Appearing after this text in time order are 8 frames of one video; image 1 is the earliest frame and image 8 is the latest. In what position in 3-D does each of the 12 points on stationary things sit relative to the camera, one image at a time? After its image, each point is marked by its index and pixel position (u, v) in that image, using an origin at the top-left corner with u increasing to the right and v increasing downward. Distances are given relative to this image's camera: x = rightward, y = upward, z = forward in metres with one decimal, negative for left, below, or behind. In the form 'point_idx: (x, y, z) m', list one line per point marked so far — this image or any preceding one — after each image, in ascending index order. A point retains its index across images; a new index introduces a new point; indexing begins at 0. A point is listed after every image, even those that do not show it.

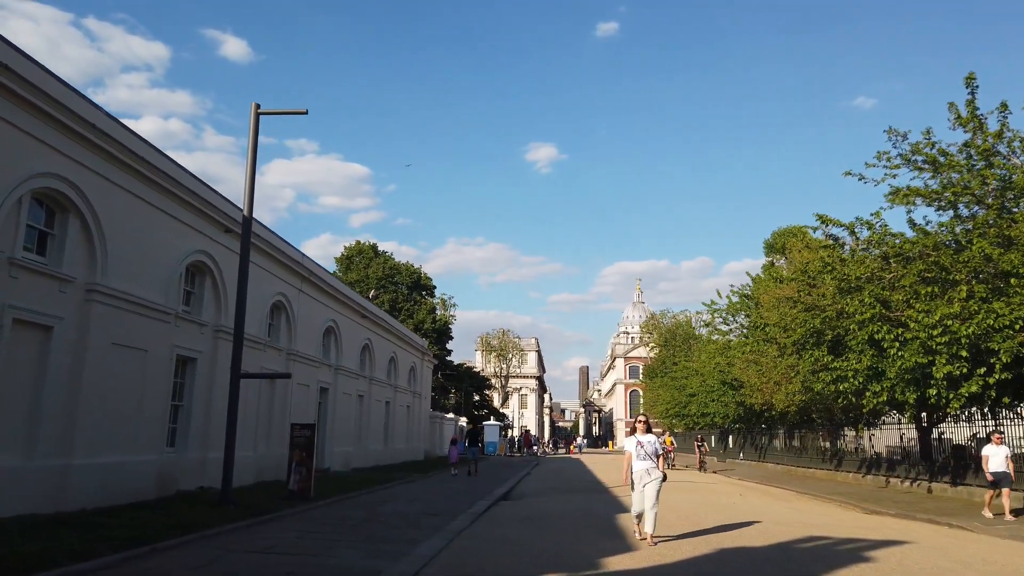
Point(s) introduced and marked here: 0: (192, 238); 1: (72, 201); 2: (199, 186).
0: (-6.8, +1.1, +16.1) m
1: (-7.1, +1.4, +12.1) m
2: (-6.7, +2.2, +16.1) m
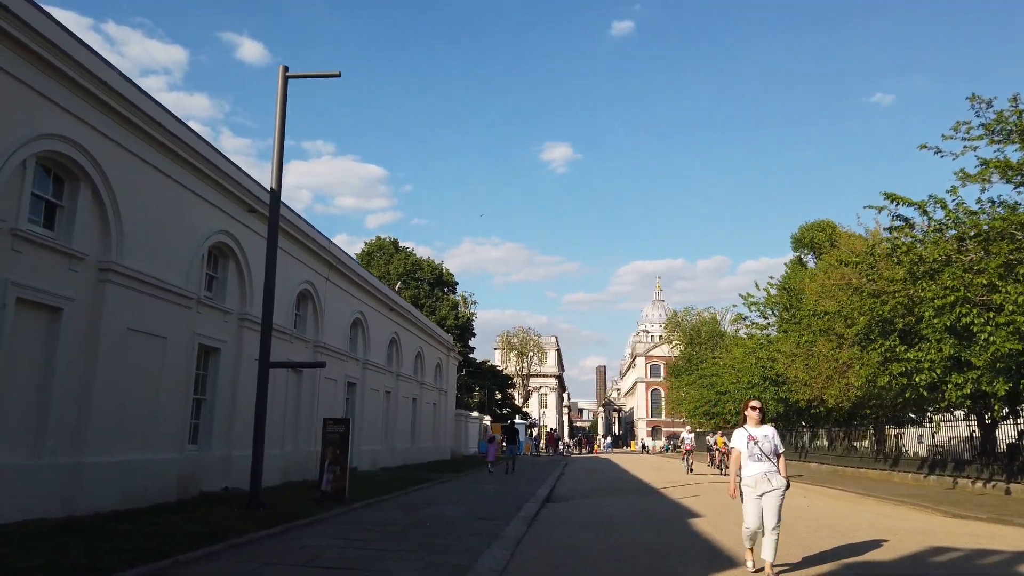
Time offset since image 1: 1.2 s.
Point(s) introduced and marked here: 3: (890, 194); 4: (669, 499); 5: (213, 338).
0: (-5.8, +1.4, +14.8) m
1: (-6.2, +1.7, +10.9) m
2: (-5.7, +2.5, +14.8) m
3: (+9.8, +2.4, +19.4) m
4: (+3.6, -4.9, +17.2) m
5: (-5.9, -1.0, +14.8) m
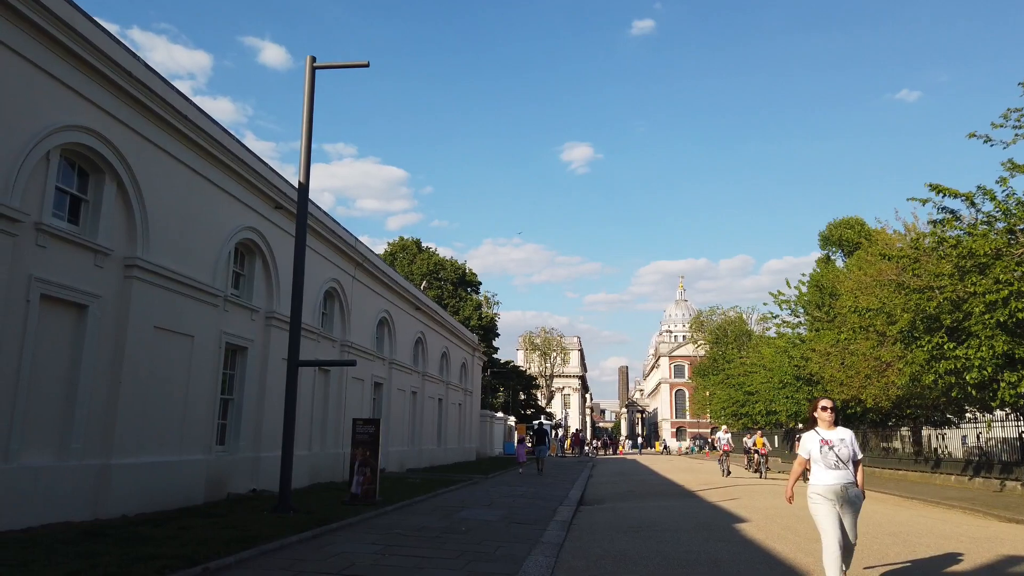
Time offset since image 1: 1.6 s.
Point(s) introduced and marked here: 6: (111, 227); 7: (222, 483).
0: (-5.2, +1.4, +14.5) m
1: (-5.7, +1.8, +10.6) m
2: (-5.0, +2.5, +14.5) m
3: (+10.5, +2.6, +18.7) m
4: (+4.3, -4.8, +16.6) m
5: (-5.2, -0.9, +14.5) m
6: (-5.7, +0.9, +10.7) m
7: (-5.3, -3.6, +13.8) m
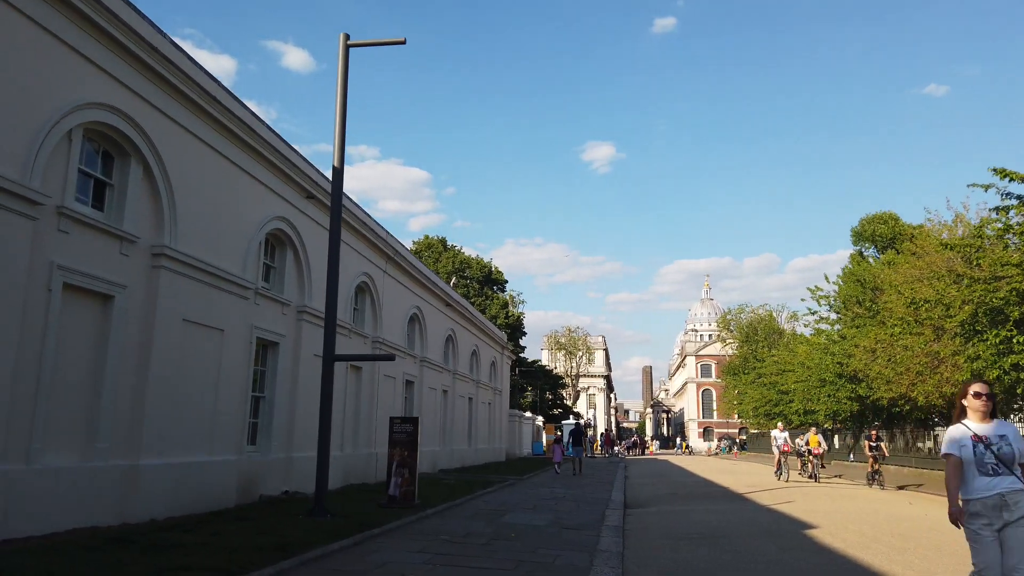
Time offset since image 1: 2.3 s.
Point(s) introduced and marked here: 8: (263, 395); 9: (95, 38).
0: (-4.4, +1.6, +13.9) m
1: (-5.0, +1.9, +10.0) m
2: (-4.3, +2.7, +13.8) m
3: (+11.4, +2.8, +17.6) m
4: (+5.2, -4.6, +15.7) m
5: (-4.4, -0.8, +13.9) m
6: (-5.1, +1.0, +10.1) m
7: (-4.5, -3.5, +13.2) m
8: (-4.7, -2.0, +14.0) m
9: (-5.1, +3.1, +9.2) m
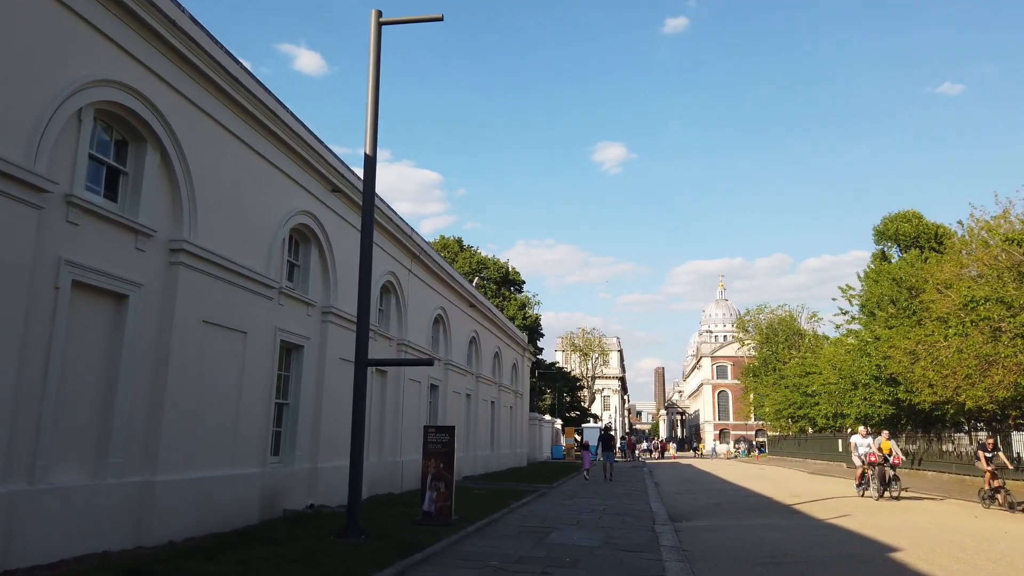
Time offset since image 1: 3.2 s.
0: (-3.7, +1.6, +12.9) m
1: (-4.4, +1.9, +9.0) m
2: (-3.5, +2.7, +12.9) m
3: (+12.2, +2.8, +16.4) m
4: (+6.0, -4.5, +14.6) m
5: (-3.7, -0.8, +12.9) m
6: (-4.4, +1.0, +9.2) m
7: (-3.8, -3.4, +12.2) m
8: (-3.9, -2.0, +13.1) m
9: (-4.5, +3.1, +8.3) m
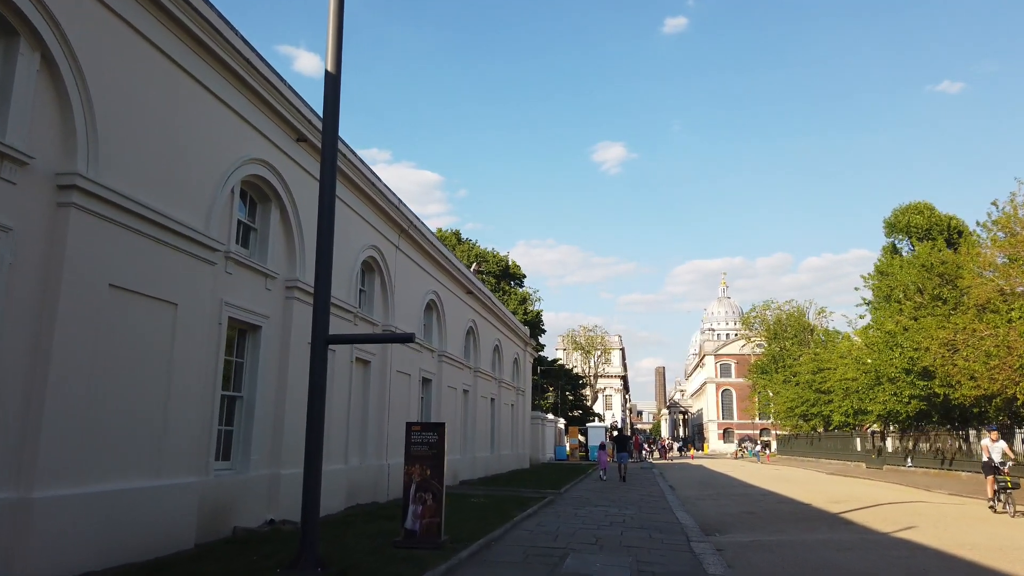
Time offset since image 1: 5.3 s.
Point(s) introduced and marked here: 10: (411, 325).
0: (-3.7, +2.1, +10.5) m
1: (-4.4, +2.4, +6.6) m
2: (-3.5, +3.2, +10.5) m
3: (+12.2, +3.4, +14.0) m
4: (+6.0, -4.0, +12.2) m
5: (-3.7, -0.3, +10.5) m
6: (-4.4, +1.5, +6.8) m
7: (-3.8, -3.0, +9.9) m
8: (-3.9, -1.5, +10.7) m
9: (-4.4, +3.6, +5.9) m
10: (-2.5, -0.9, +18.2) m
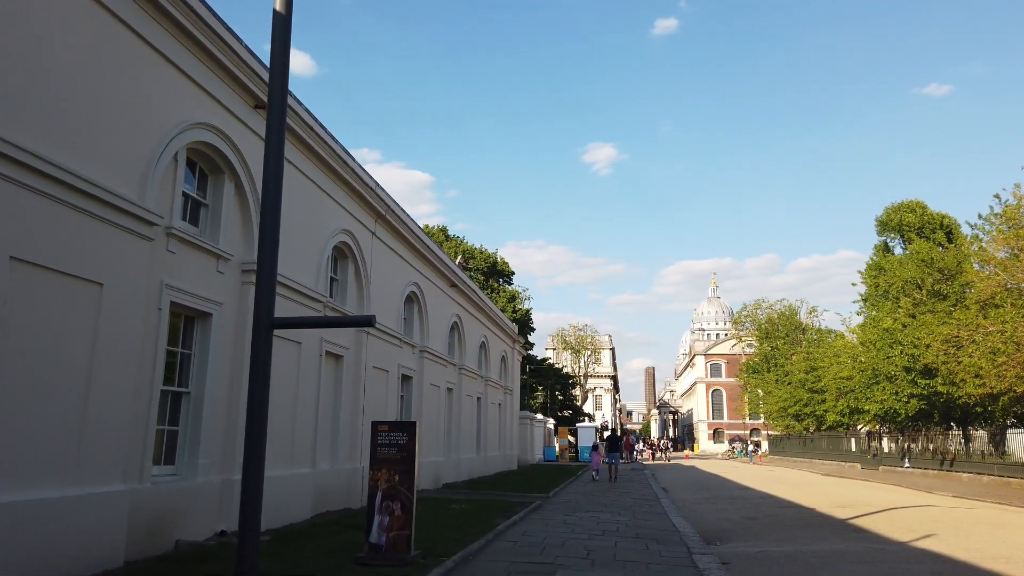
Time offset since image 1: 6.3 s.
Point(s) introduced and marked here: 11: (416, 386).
0: (-3.9, +2.3, +9.3) m
1: (-4.5, +2.6, +5.4) m
2: (-3.7, +3.4, +9.3) m
3: (+12.0, +3.6, +13.0) m
4: (+5.8, -3.8, +11.1) m
5: (-3.9, -0.1, +9.3) m
6: (-4.5, +1.7, +5.6) m
7: (-4.0, -2.7, +8.6) m
8: (-4.1, -1.3, +9.5) m
9: (-4.6, +3.8, +4.7) m
10: (-2.8, -0.7, +17.0) m
11: (-2.5, -2.5, +19.3) m
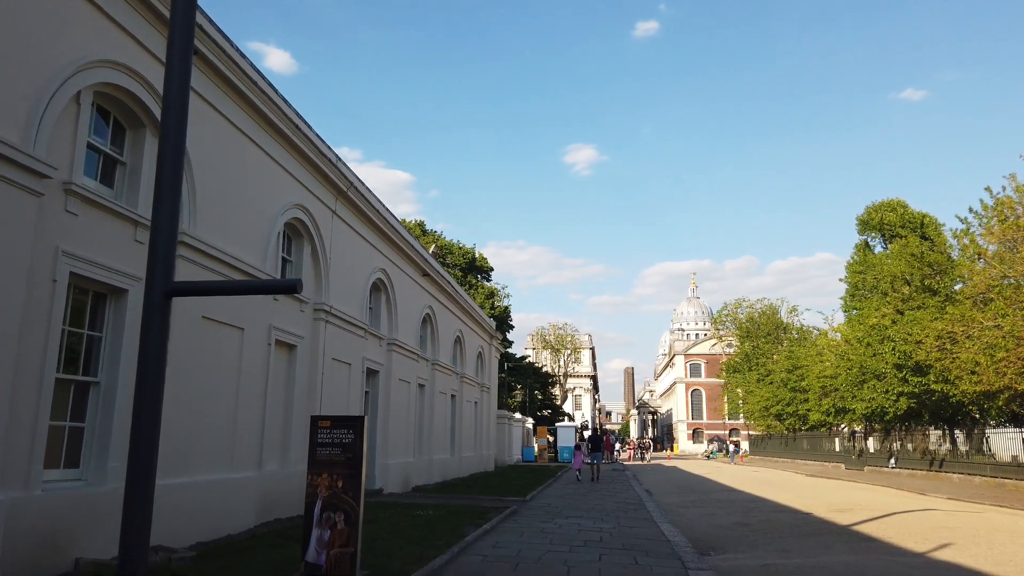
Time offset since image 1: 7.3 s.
0: (-4.2, +2.6, +7.9) m
1: (-4.7, +3.0, +4.0) m
2: (-4.1, +3.7, +7.9) m
3: (+11.5, +3.8, +12.0) m
4: (+5.4, -3.6, +9.9) m
5: (-4.2, +0.2, +7.9) m
6: (-4.8, +2.0, +4.1) m
7: (-4.3, -2.4, +7.2) m
8: (-4.5, -1.0, +8.0) m
9: (-4.8, +4.1, +3.2) m
10: (-3.3, -0.4, +15.6) m
11: (-3.1, -2.2, +17.9) m
